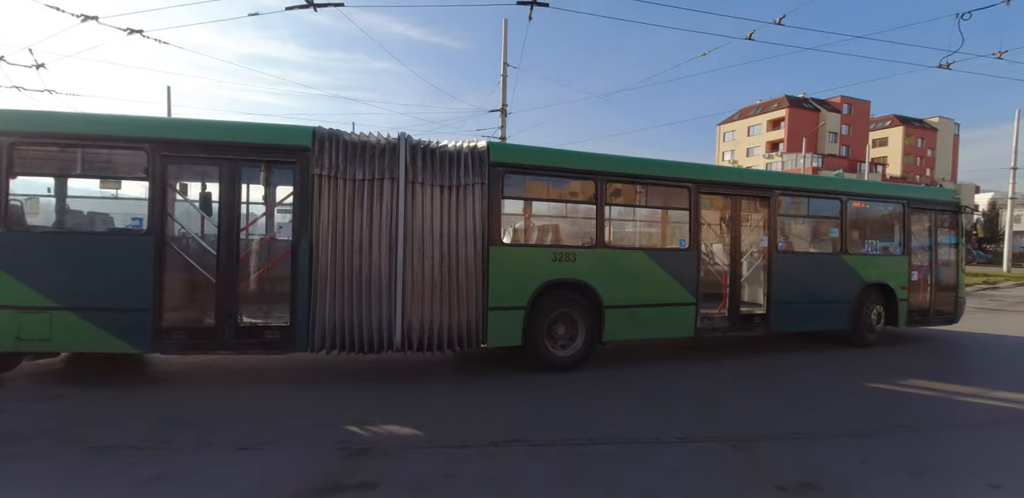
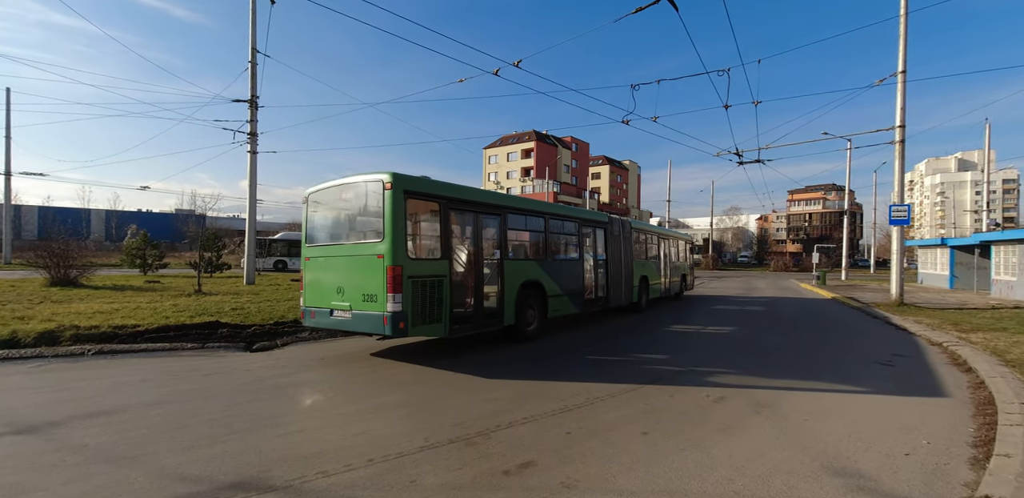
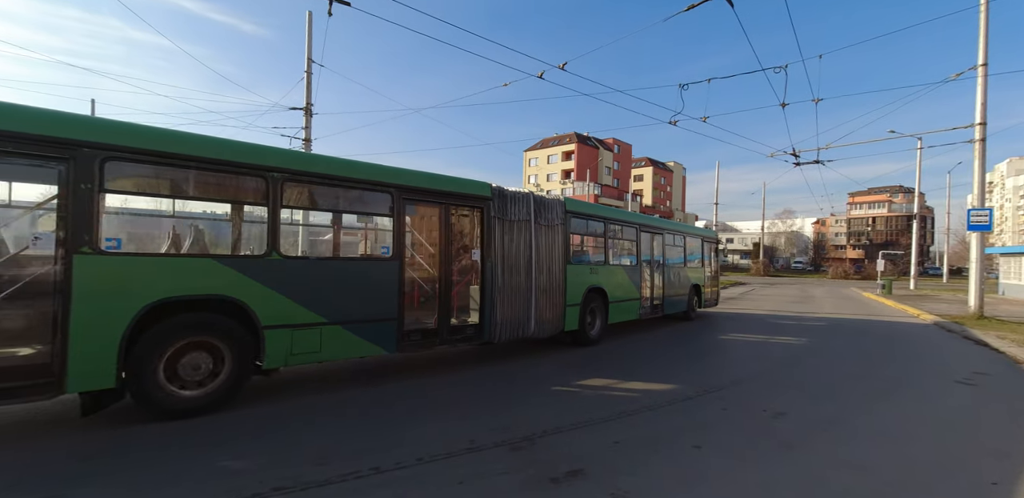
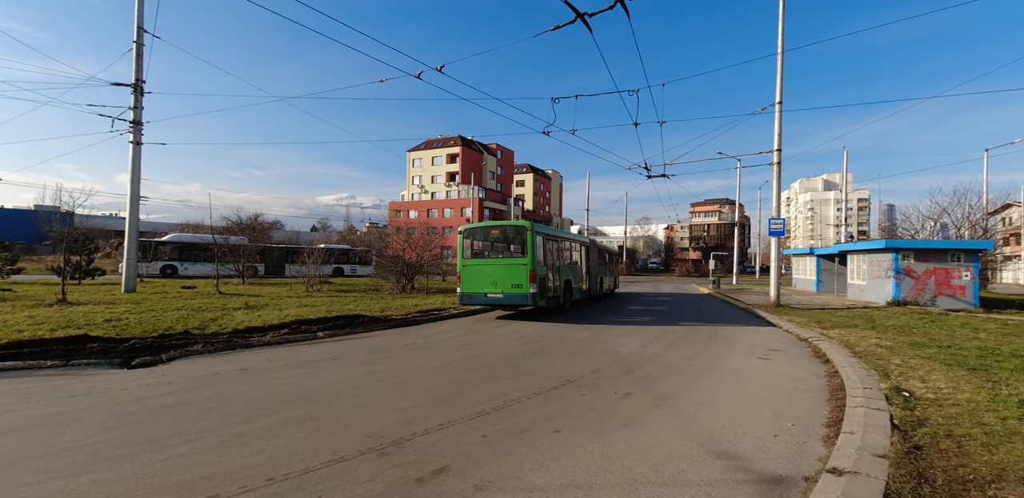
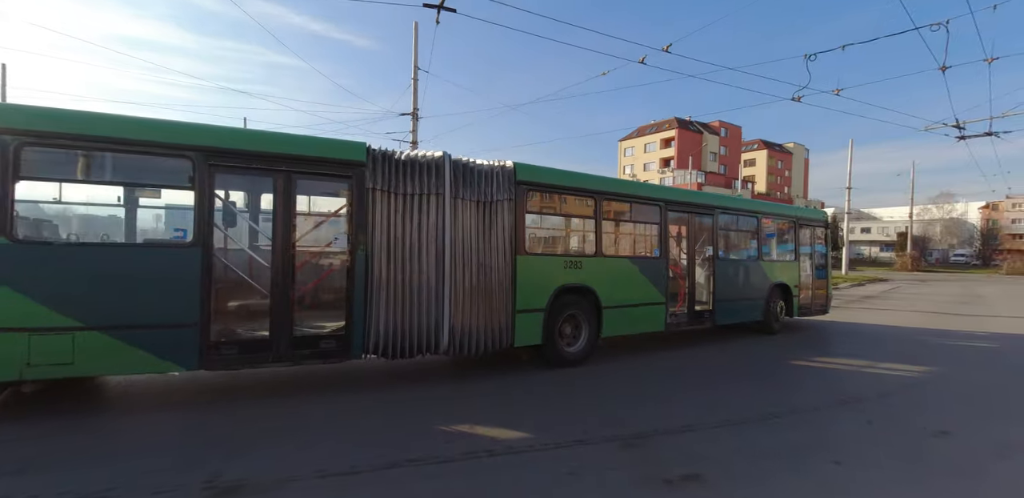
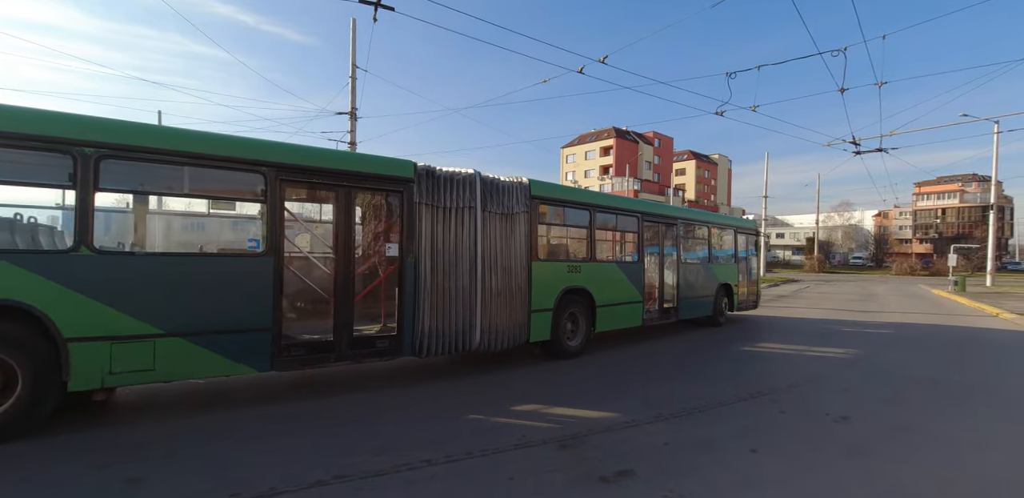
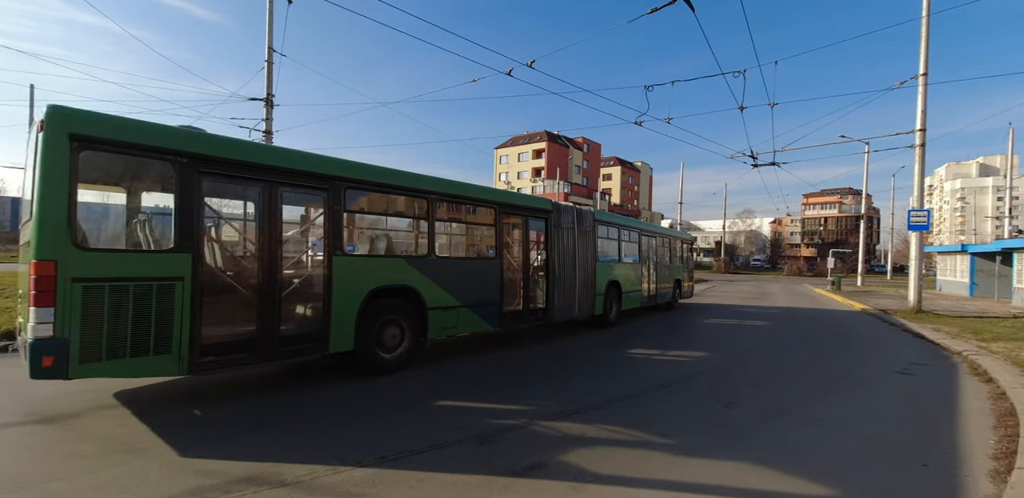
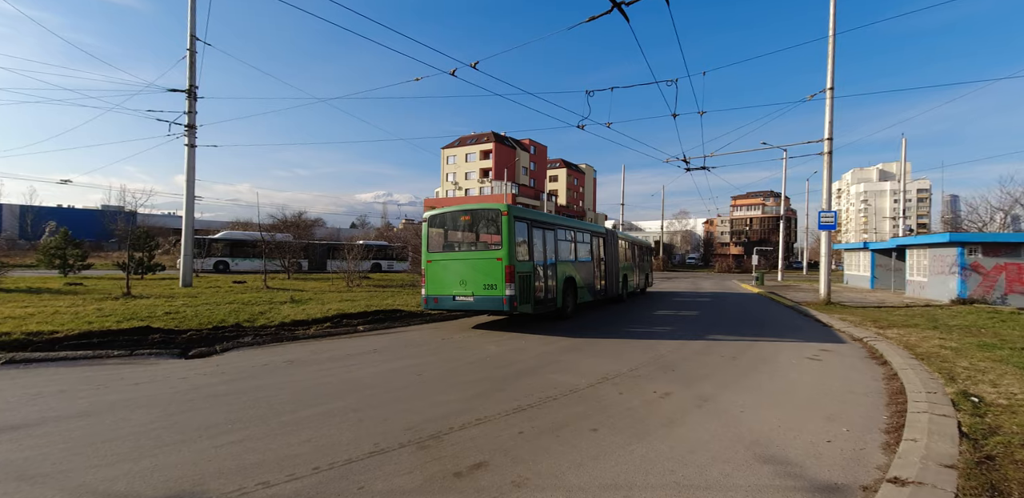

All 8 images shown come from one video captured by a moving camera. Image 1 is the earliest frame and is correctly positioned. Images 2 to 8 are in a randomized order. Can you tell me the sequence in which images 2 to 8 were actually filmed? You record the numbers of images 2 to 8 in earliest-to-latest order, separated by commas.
5, 6, 3, 7, 2, 8, 4
